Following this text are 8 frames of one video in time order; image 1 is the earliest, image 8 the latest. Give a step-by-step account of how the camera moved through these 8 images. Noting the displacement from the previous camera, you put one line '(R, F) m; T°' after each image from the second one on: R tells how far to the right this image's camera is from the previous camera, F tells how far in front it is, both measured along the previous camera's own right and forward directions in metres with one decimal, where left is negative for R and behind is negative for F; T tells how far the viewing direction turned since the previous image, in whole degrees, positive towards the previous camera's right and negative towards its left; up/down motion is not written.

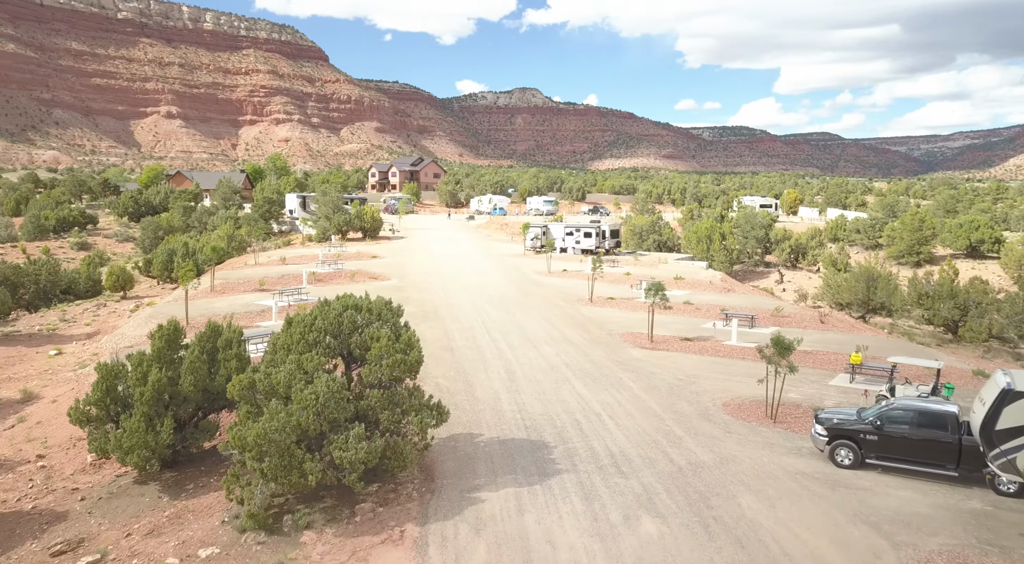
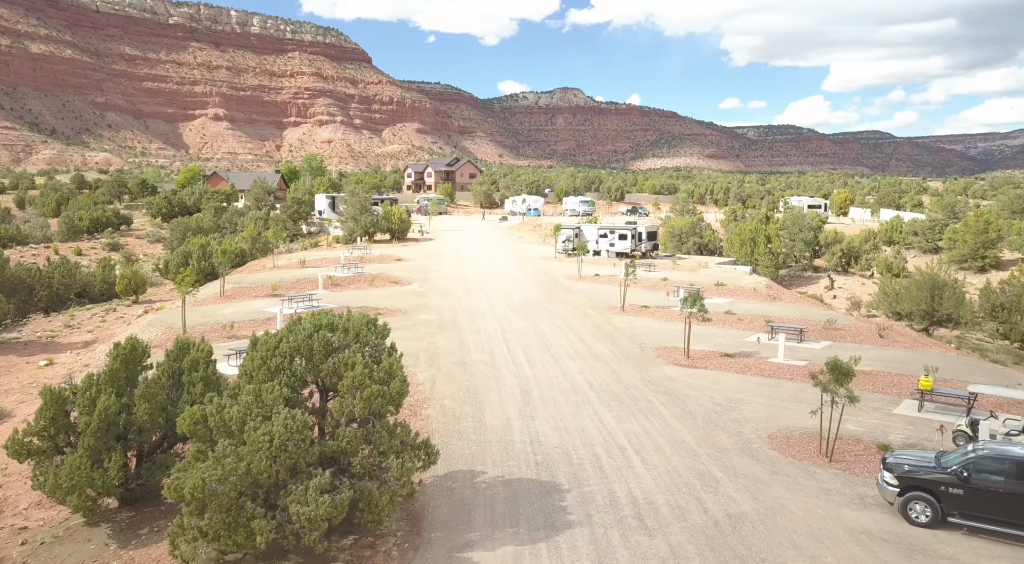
(+0.6, +2.1) m; -3°
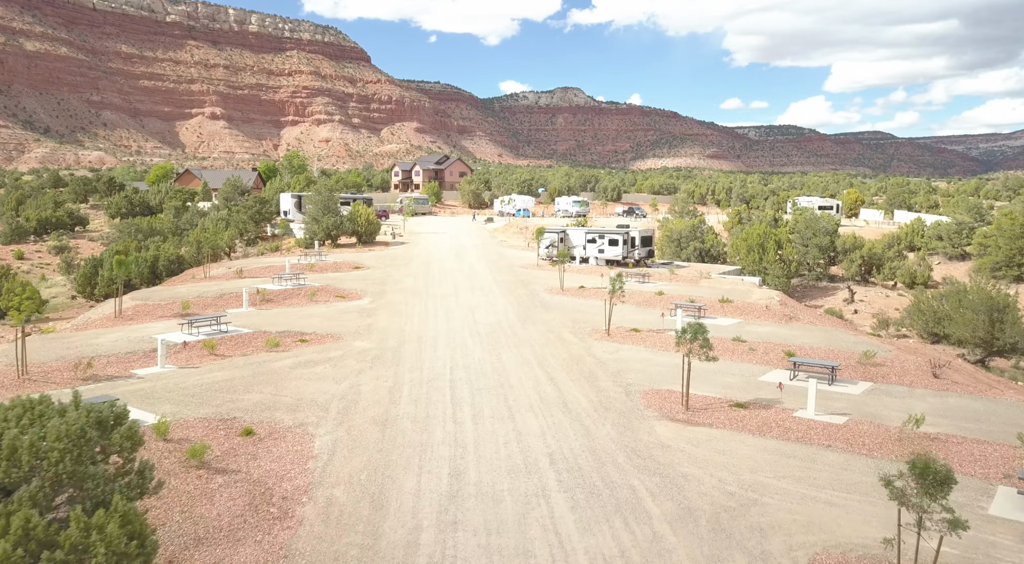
(+1.4, +5.2) m; 0°
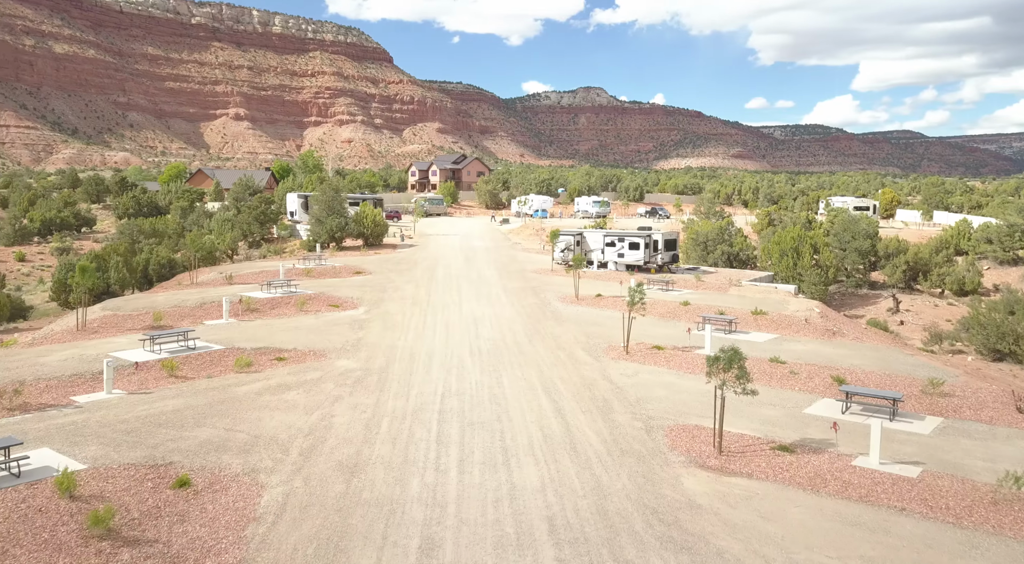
(+0.5, +2.7) m; -2°
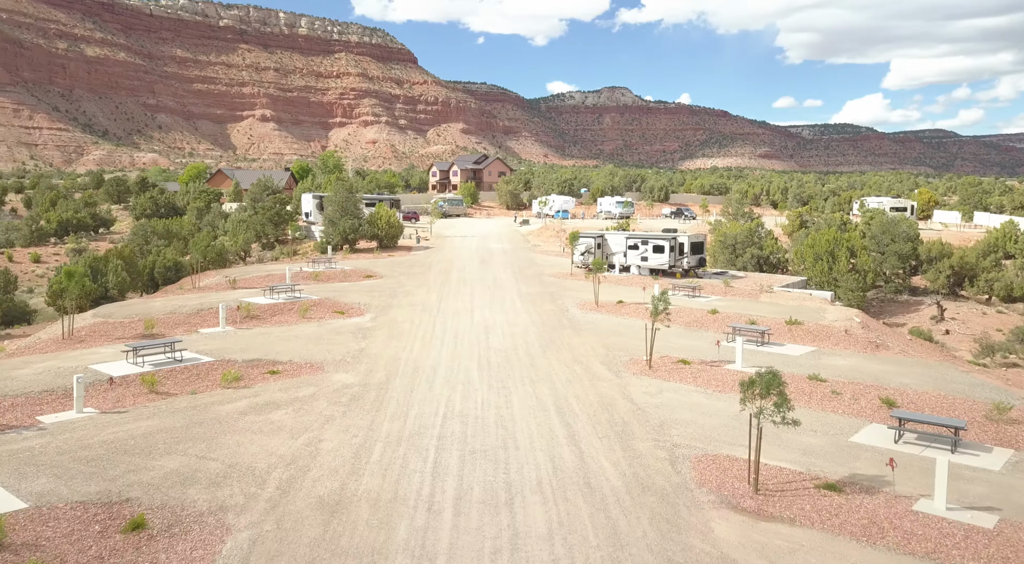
(+0.3, +1.6) m; -2°
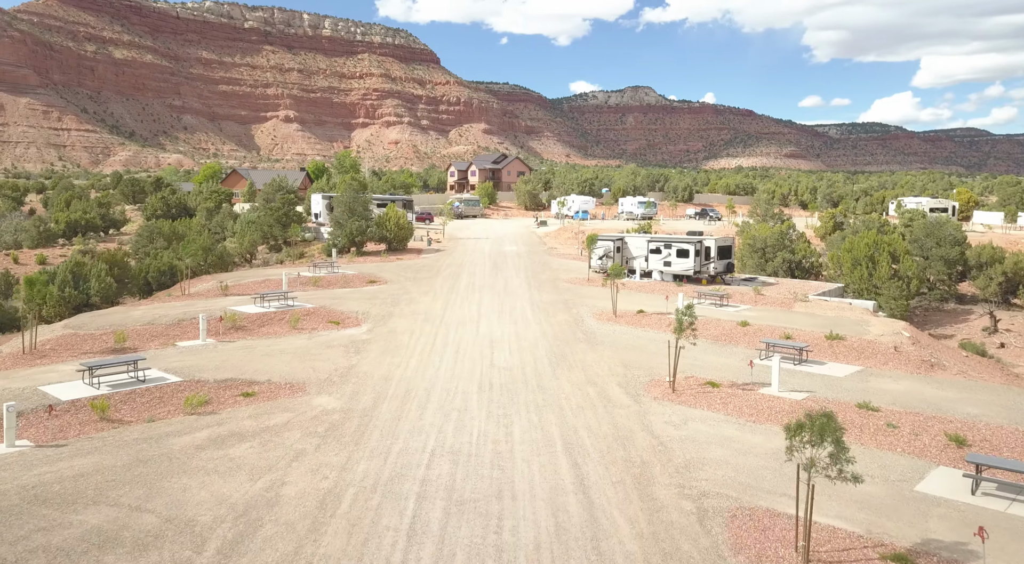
(+0.4, +2.2) m; -2°
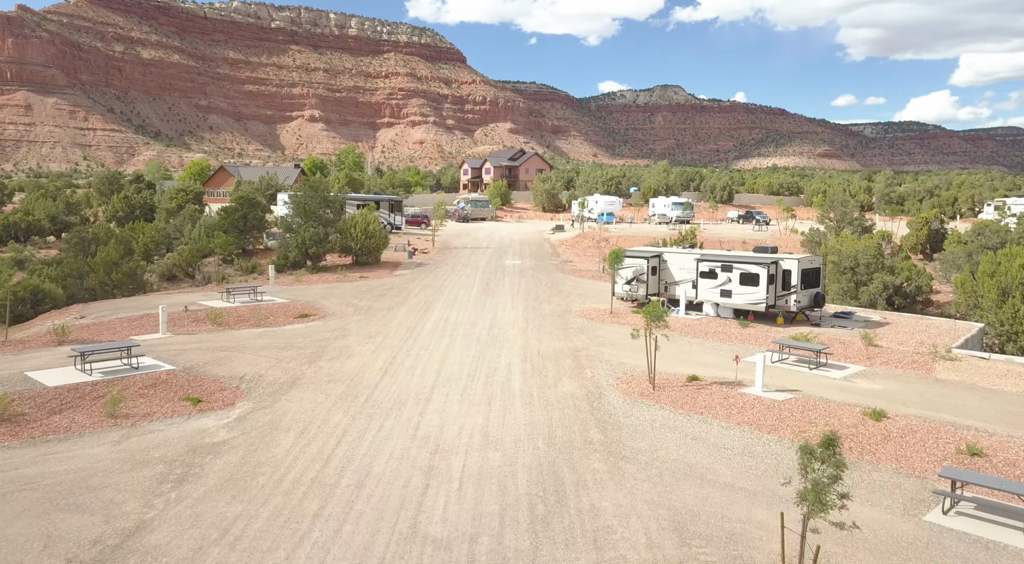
(+1.2, +9.4) m; -2°
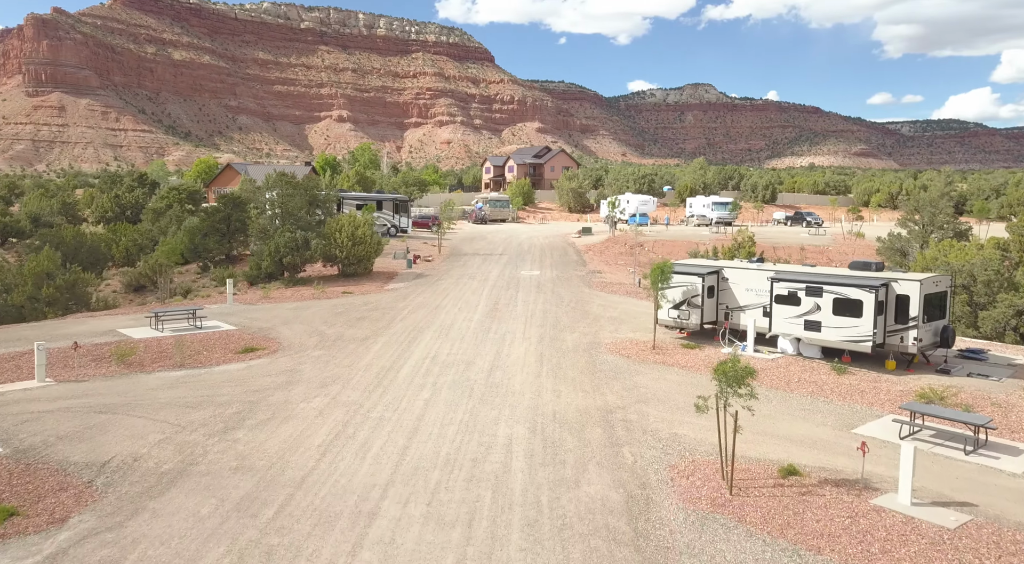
(+0.4, +5.5) m; -2°
